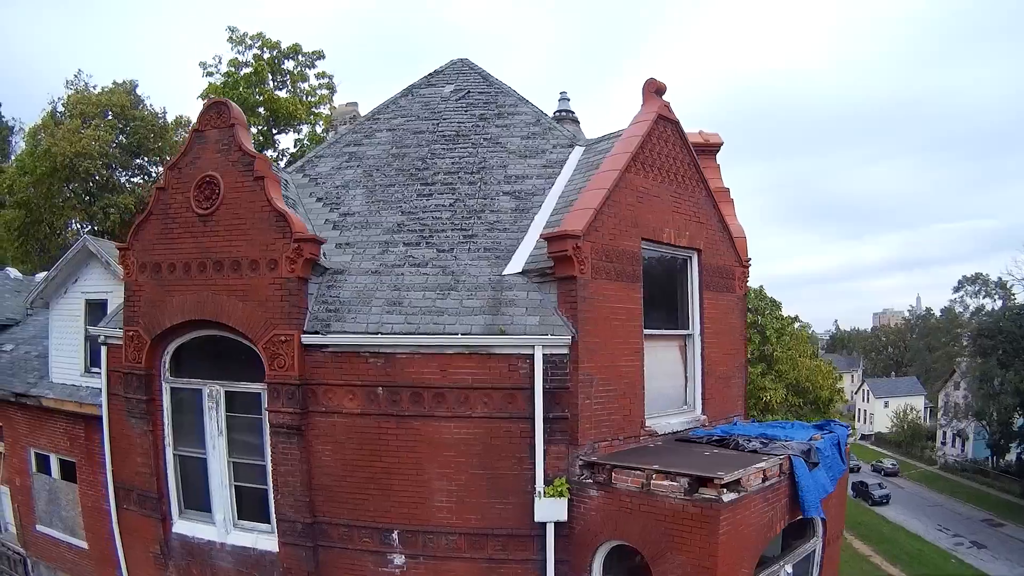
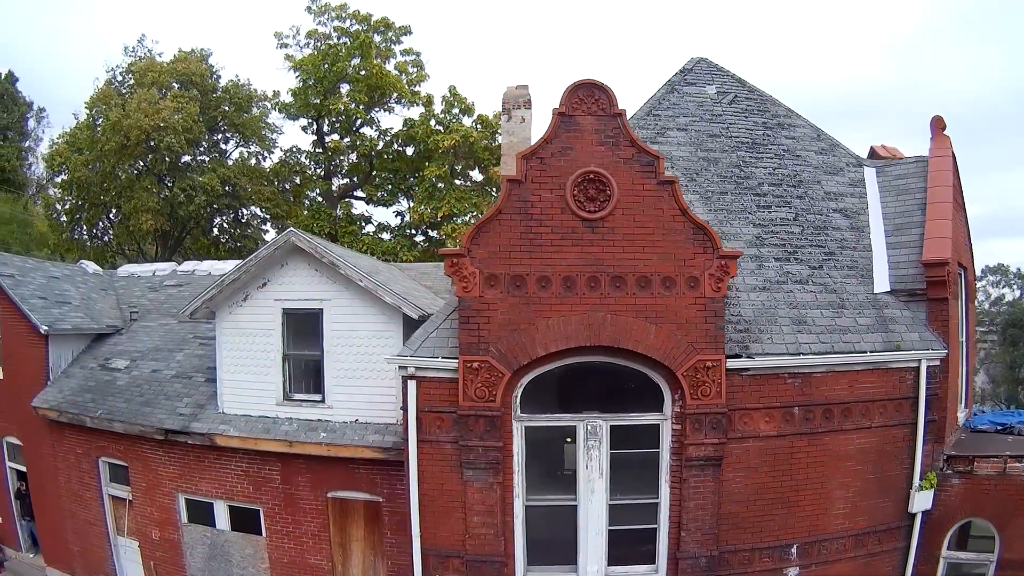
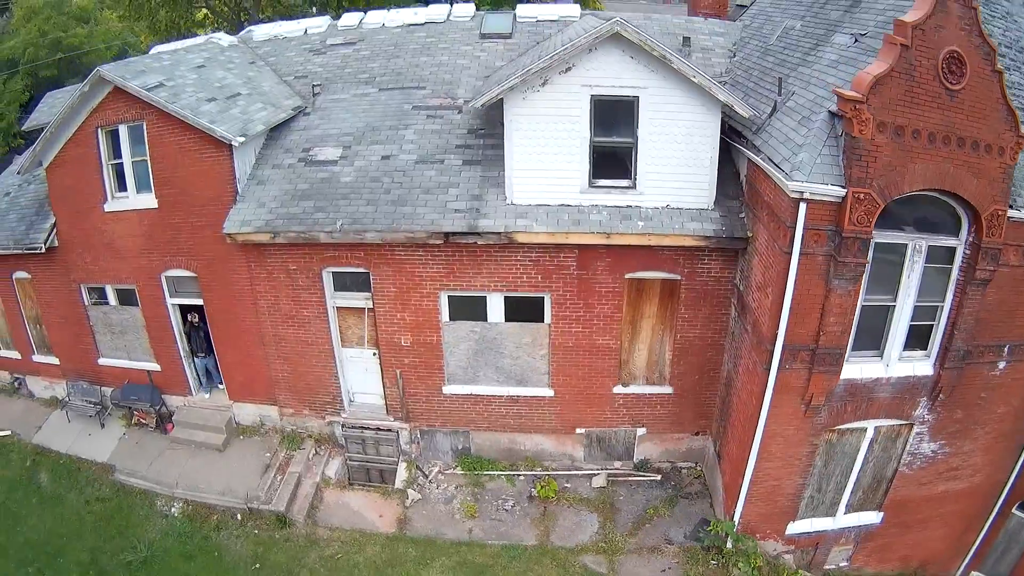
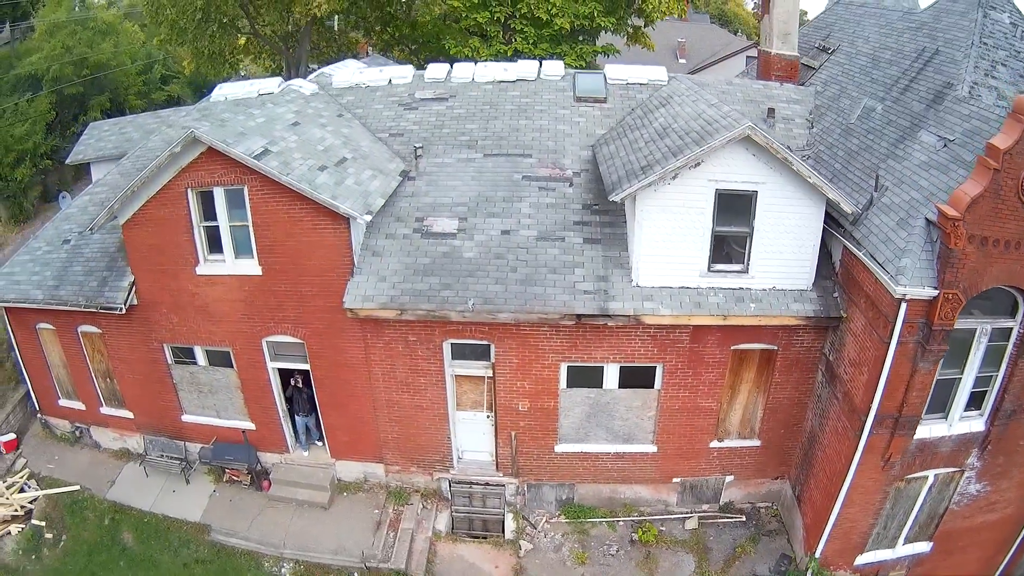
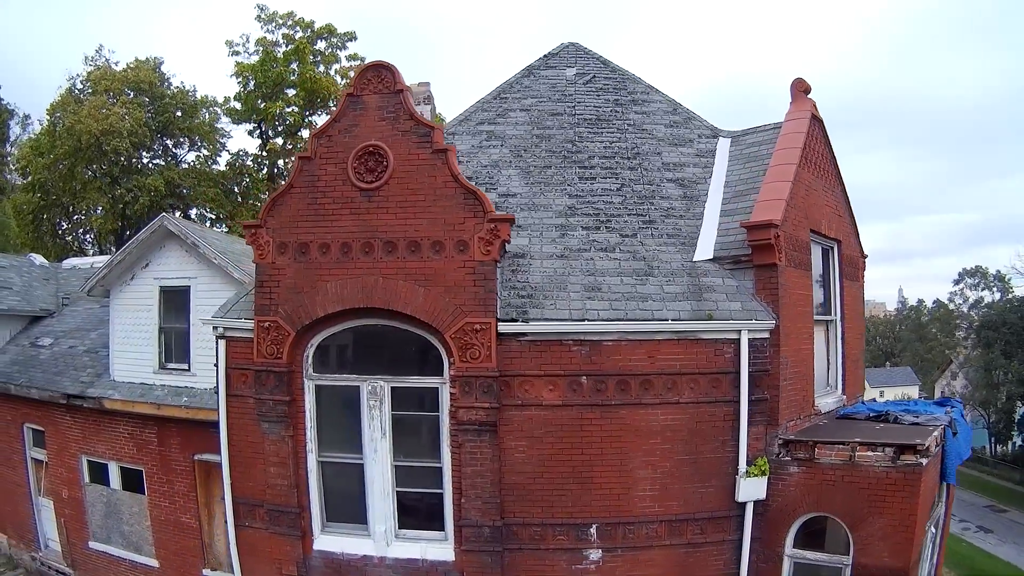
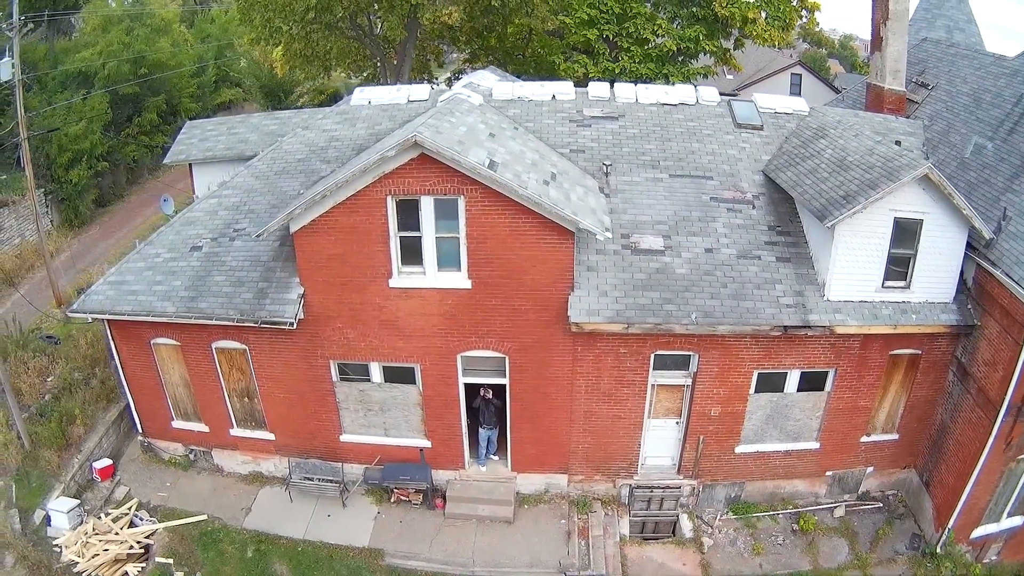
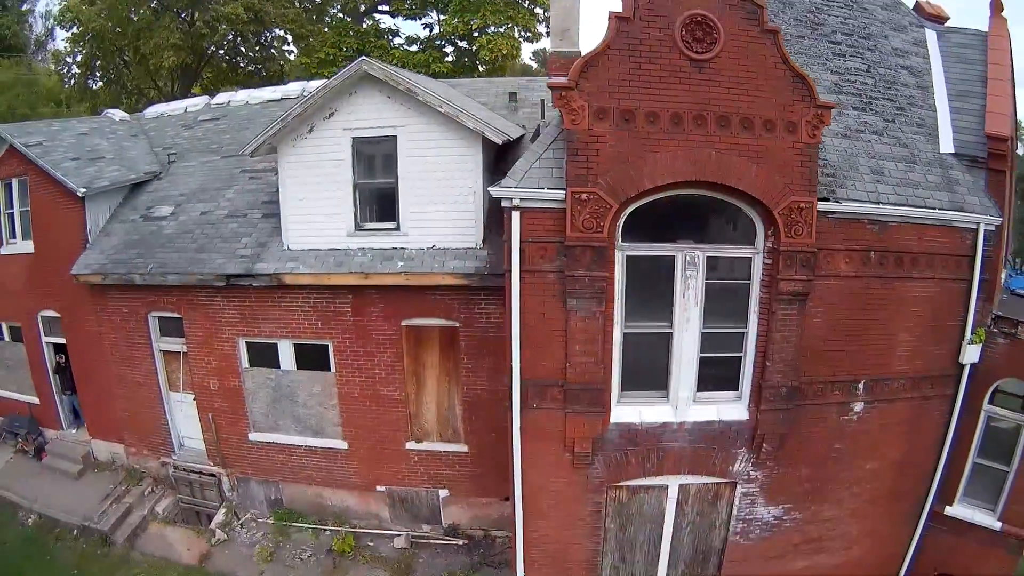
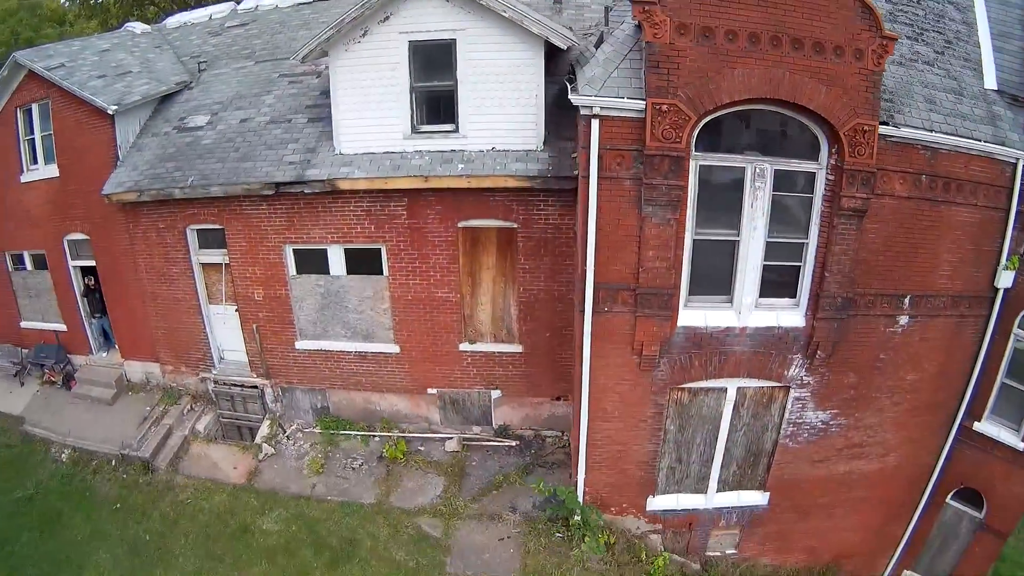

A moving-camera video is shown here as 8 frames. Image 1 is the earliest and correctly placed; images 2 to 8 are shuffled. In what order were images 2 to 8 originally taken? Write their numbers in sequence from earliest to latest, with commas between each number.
5, 2, 7, 8, 3, 4, 6
